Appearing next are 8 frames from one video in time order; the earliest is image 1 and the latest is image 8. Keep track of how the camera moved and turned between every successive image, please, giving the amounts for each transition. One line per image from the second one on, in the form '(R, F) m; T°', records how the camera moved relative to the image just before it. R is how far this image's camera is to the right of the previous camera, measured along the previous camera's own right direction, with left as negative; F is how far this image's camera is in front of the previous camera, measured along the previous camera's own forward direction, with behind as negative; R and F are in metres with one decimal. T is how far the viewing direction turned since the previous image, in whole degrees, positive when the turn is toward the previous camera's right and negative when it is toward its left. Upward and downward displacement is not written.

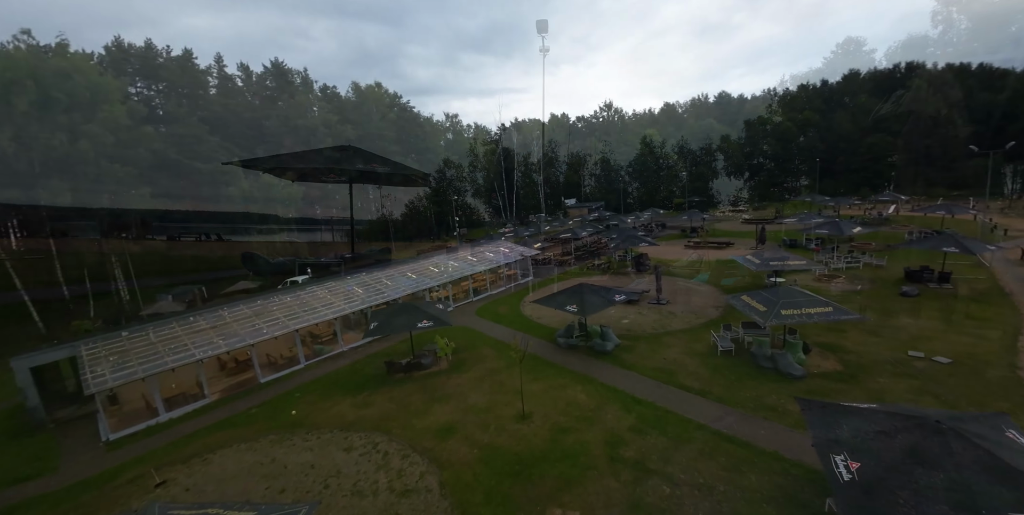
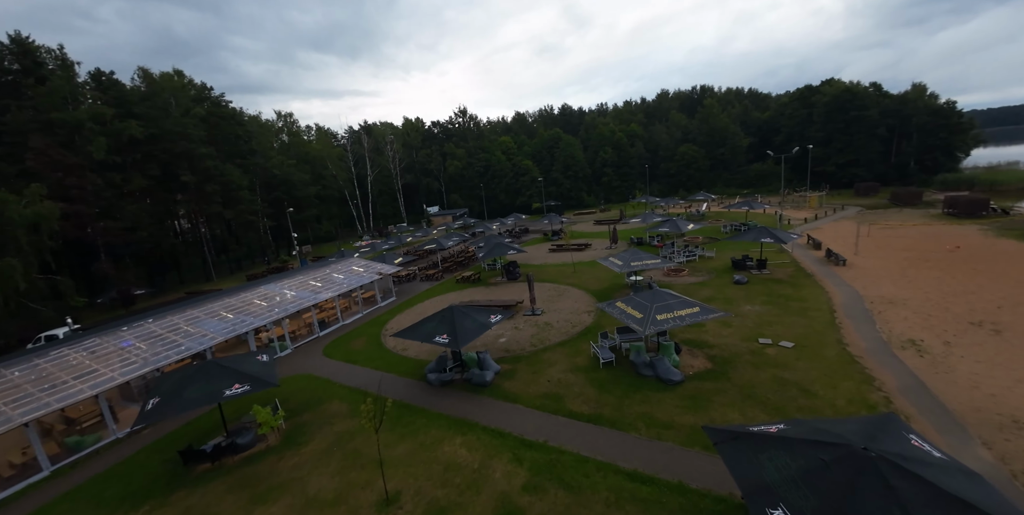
(+0.6, +3.1) m; +19°
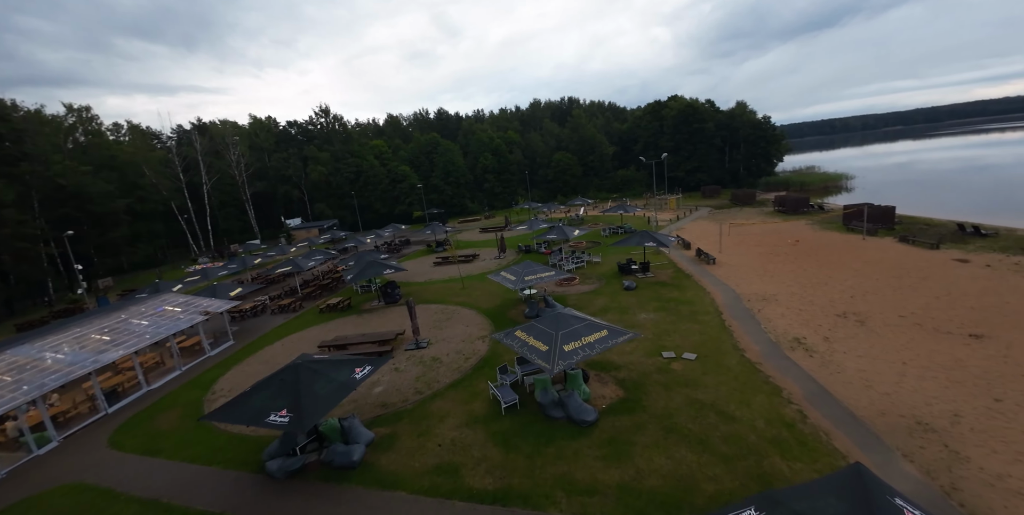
(+0.5, +3.2) m; +16°
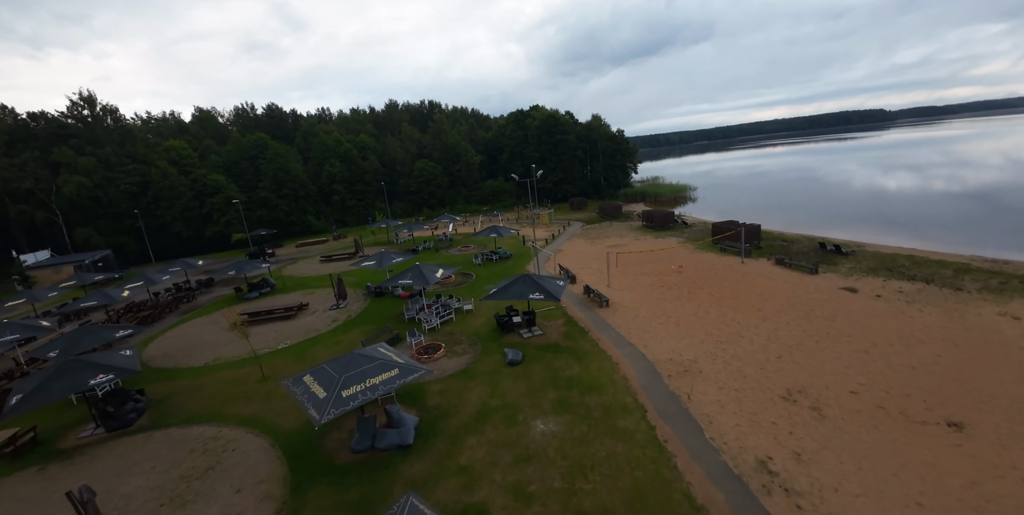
(+2.0, +7.6) m; +18°
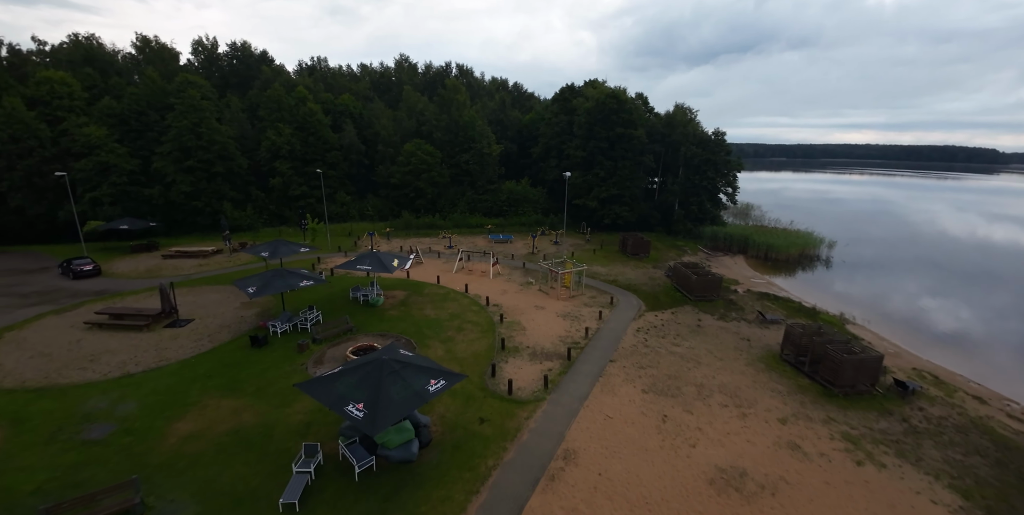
(+3.0, +24.3) m; -6°
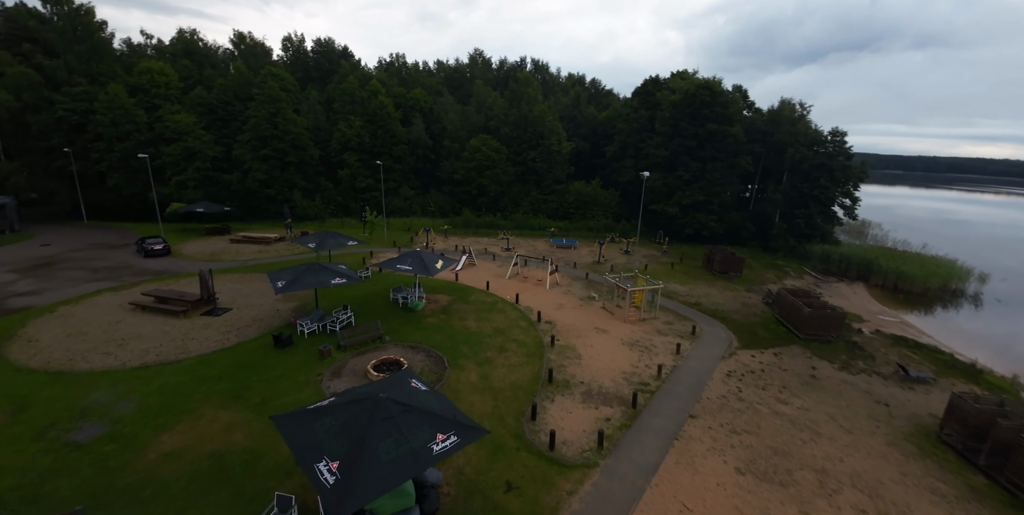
(+0.3, +3.6) m; -9°
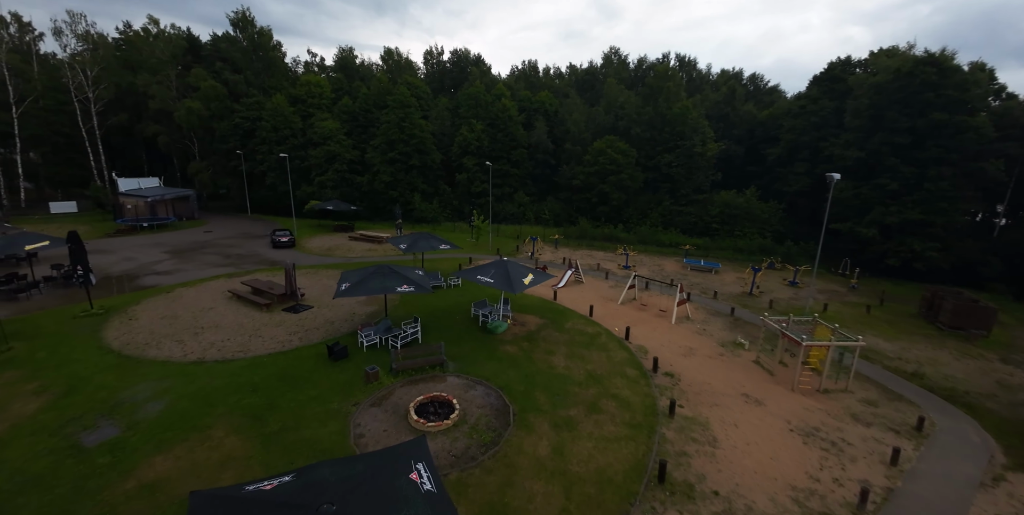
(+0.6, +5.0) m; -18°
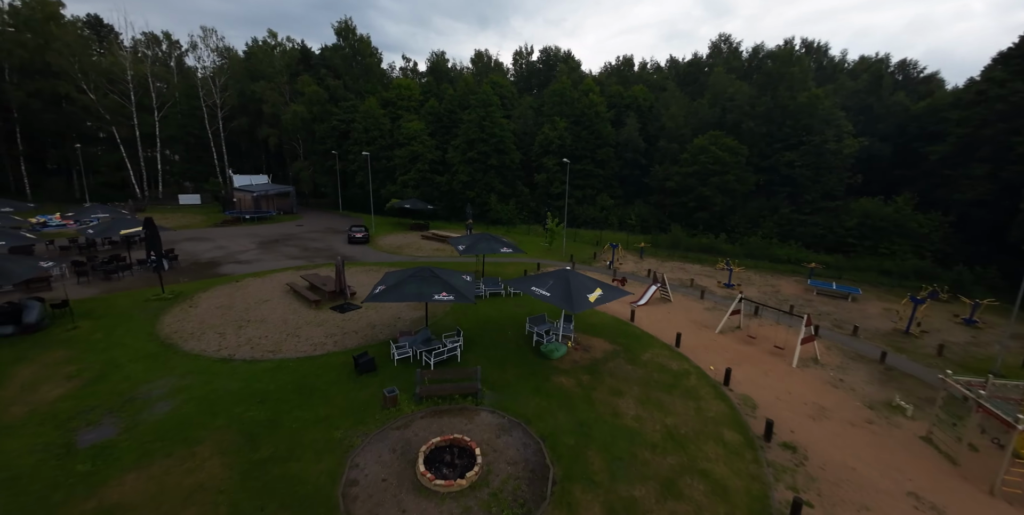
(+0.8, +3.2) m; -12°
